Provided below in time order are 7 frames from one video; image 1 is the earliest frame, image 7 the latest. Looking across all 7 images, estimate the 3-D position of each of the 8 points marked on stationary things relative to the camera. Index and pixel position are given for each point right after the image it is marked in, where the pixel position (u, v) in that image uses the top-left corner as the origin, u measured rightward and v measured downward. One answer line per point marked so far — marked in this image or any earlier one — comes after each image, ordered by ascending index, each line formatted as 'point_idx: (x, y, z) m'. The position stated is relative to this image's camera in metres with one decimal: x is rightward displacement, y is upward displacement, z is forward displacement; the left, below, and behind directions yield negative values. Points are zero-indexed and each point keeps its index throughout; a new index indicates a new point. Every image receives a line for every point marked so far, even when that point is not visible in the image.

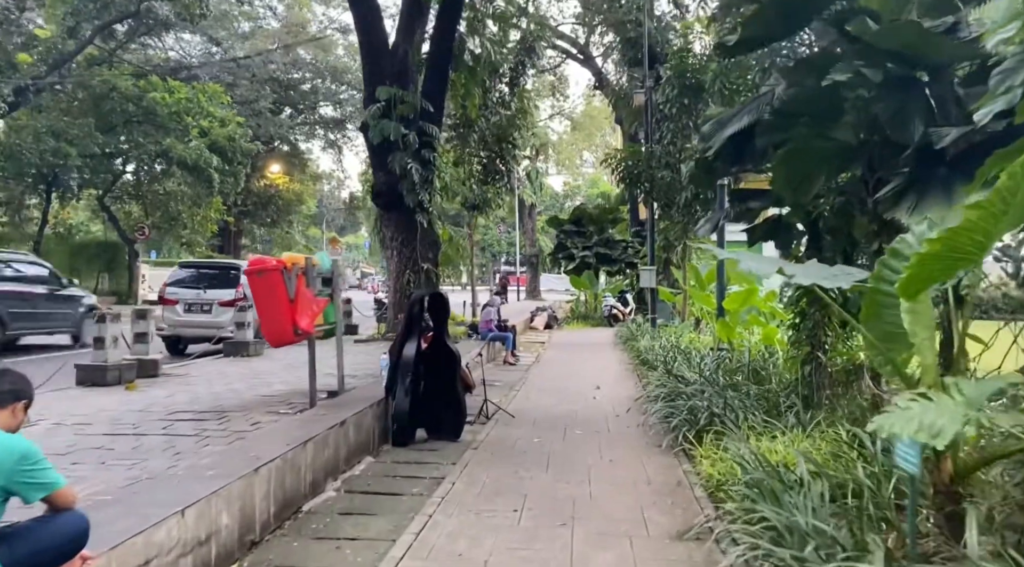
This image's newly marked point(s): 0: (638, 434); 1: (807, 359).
0: (+1.1, -1.3, +7.5) m
1: (+2.9, -0.7, +8.2) m
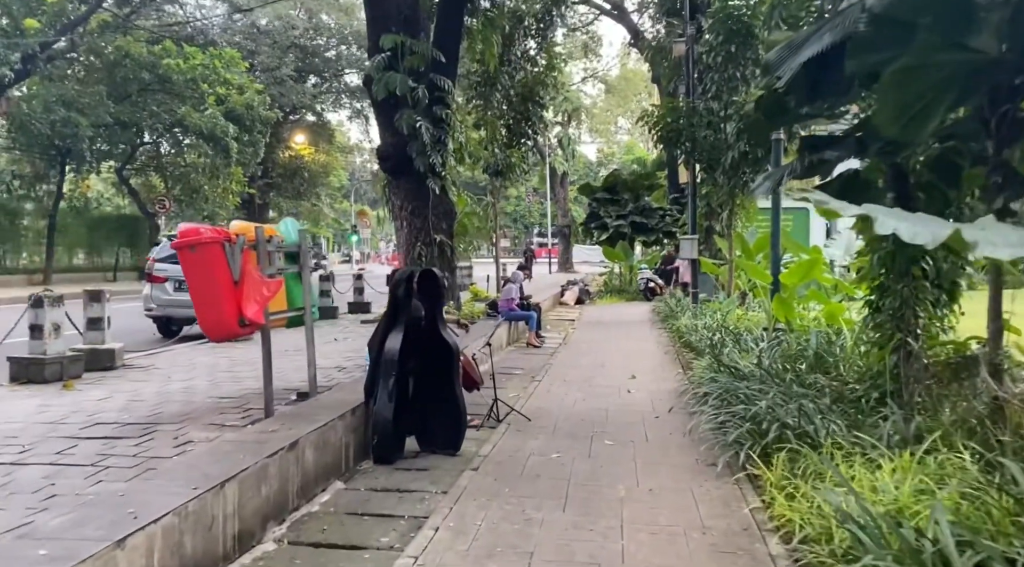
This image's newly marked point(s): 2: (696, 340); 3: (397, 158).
0: (+1.2, -1.2, +6.0) m
1: (+3.0, -0.5, +6.6) m
2: (+2.4, -0.8, +10.9) m
3: (-1.7, +1.8, +12.1) m
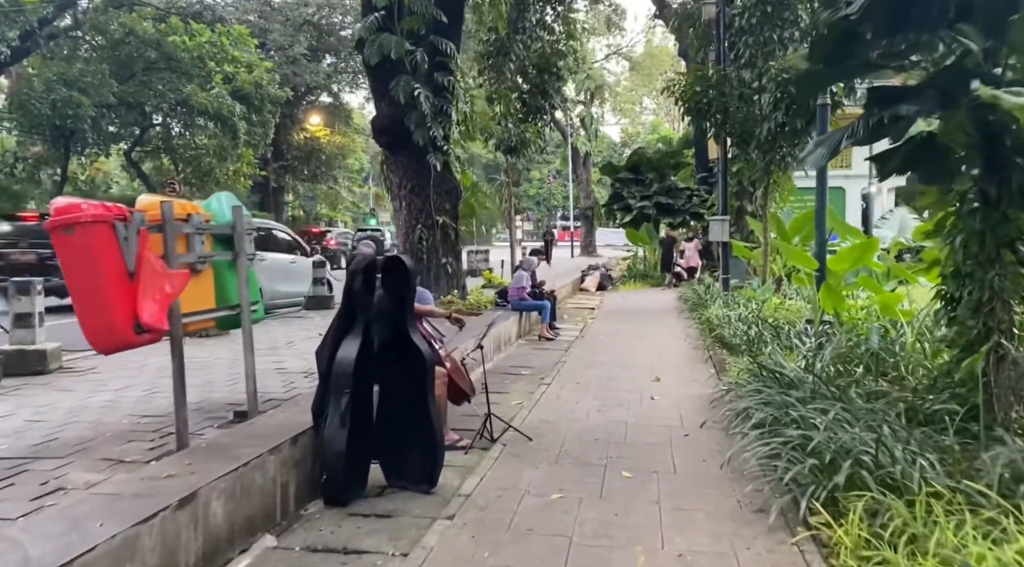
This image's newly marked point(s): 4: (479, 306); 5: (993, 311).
0: (+1.2, -1.1, +4.7) m
1: (+3.0, -0.4, +5.2) m
2: (+2.5, -0.6, +9.6) m
3: (-1.5, +2.0, +10.9) m
4: (-0.4, -0.3, +11.4) m
5: (+3.0, -0.2, +5.1) m
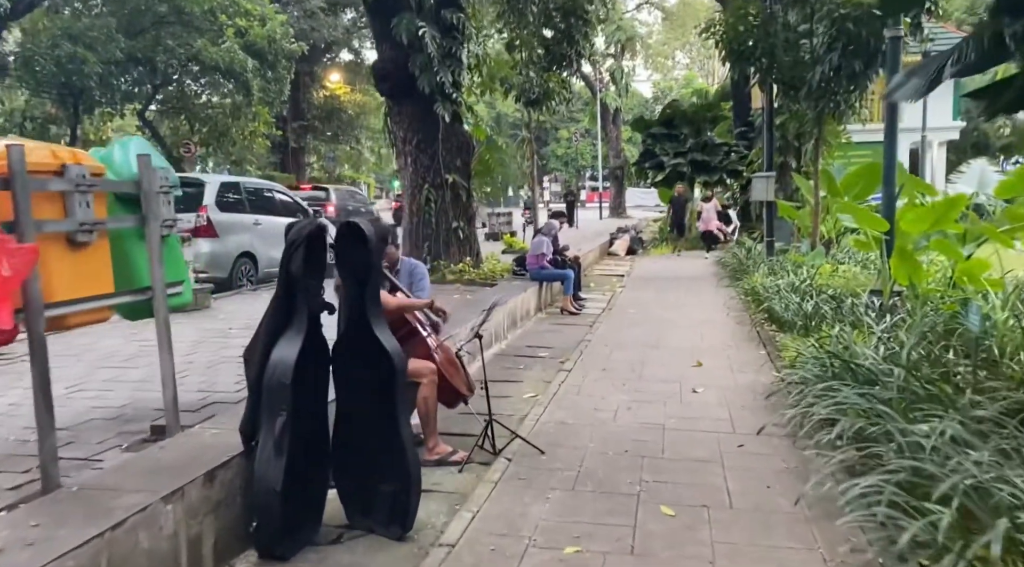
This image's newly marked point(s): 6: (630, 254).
0: (+1.2, -1.0, +3.5) m
1: (+3.0, -0.3, +4.0) m
2: (+2.7, -0.3, +8.3) m
3: (-1.3, +2.4, +9.6) m
4: (-0.2, +0.1, +10.2) m
5: (+3.0, 0.0, +3.8) m
6: (+2.7, +0.7, +19.1) m
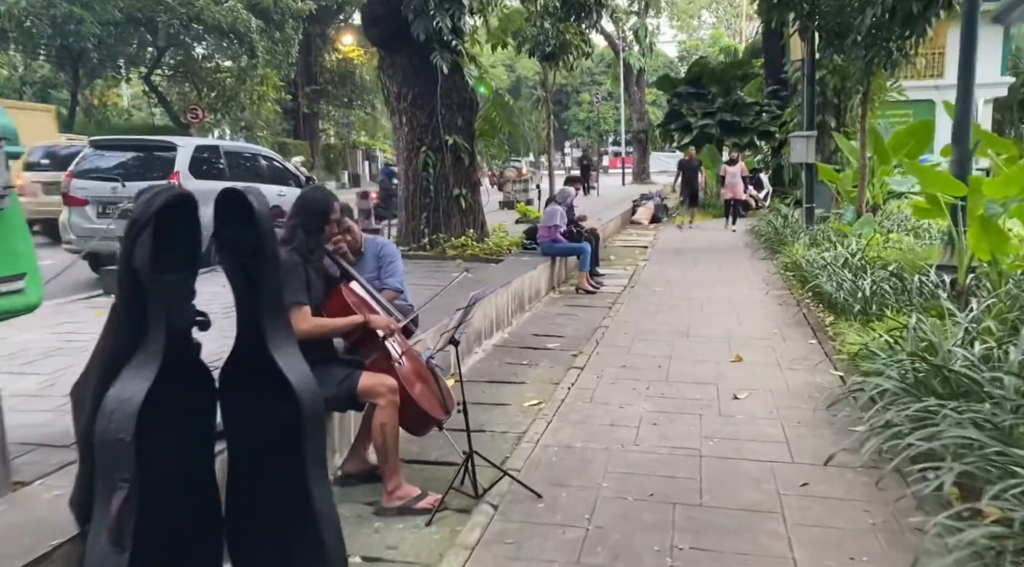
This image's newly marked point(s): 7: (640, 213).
0: (+1.1, -1.0, +2.4) m
1: (+2.9, -0.2, +2.8) m
2: (+2.8, -0.1, +7.1) m
3: (-1.2, +2.6, +8.4) m
4: (-0.1, +0.4, +9.1) m
5: (+2.9, 0.0, +2.6) m
6: (+3.0, +1.3, +17.9) m
7: (+2.8, +1.5, +17.9) m
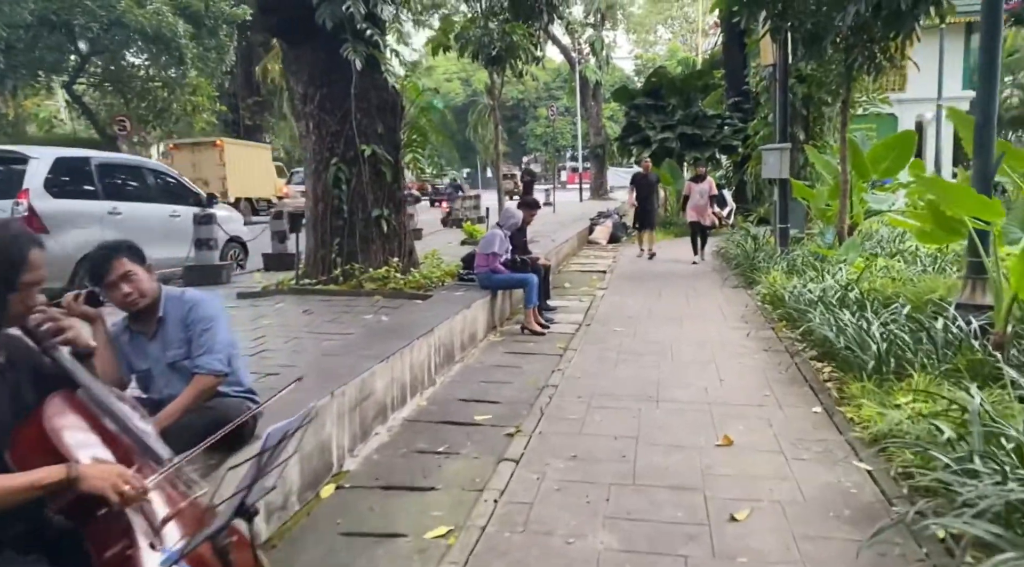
0: (+0.8, -1.2, +0.9) m
1: (+2.6, -0.5, +1.4) m
2: (+2.3, -0.4, +5.7) m
3: (-1.8, +2.3, +6.9) m
4: (-0.7, 0.0, +7.6) m
5: (+2.6, -0.2, +1.2) m
6: (+2.0, +0.8, +16.5) m
7: (+1.7, +1.0, +16.5) m
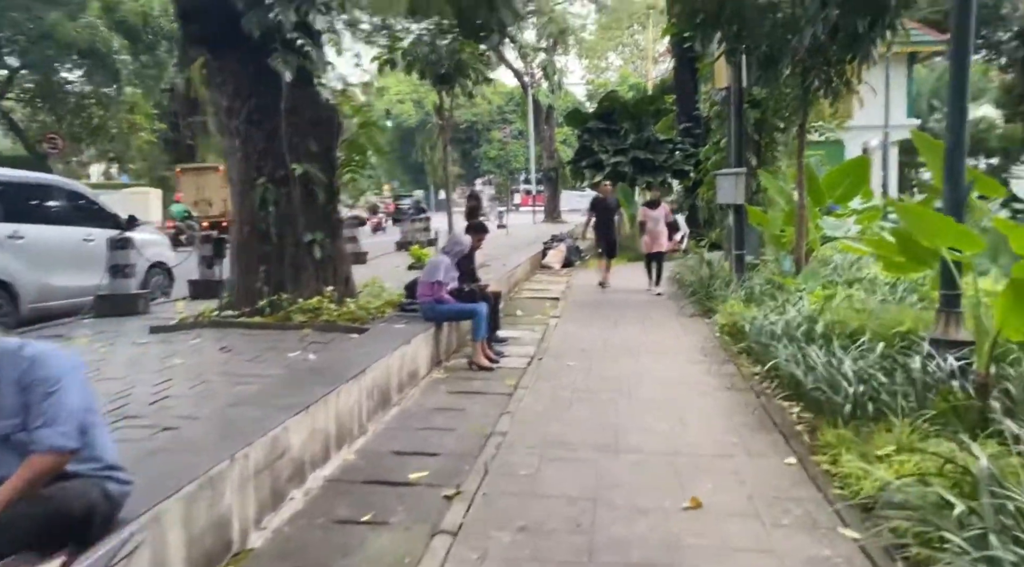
0: (+0.7, -1.3, +0.4) m
1: (+2.5, -0.6, +1.0) m
2: (+1.9, -0.6, +5.3) m
3: (-2.3, +2.0, +6.3) m
4: (-1.2, -0.2, +7.0) m
5: (+2.5, -0.3, +0.8) m
6: (+1.0, +0.3, +16.1) m
7: (+0.7, +0.5, +16.1) m
